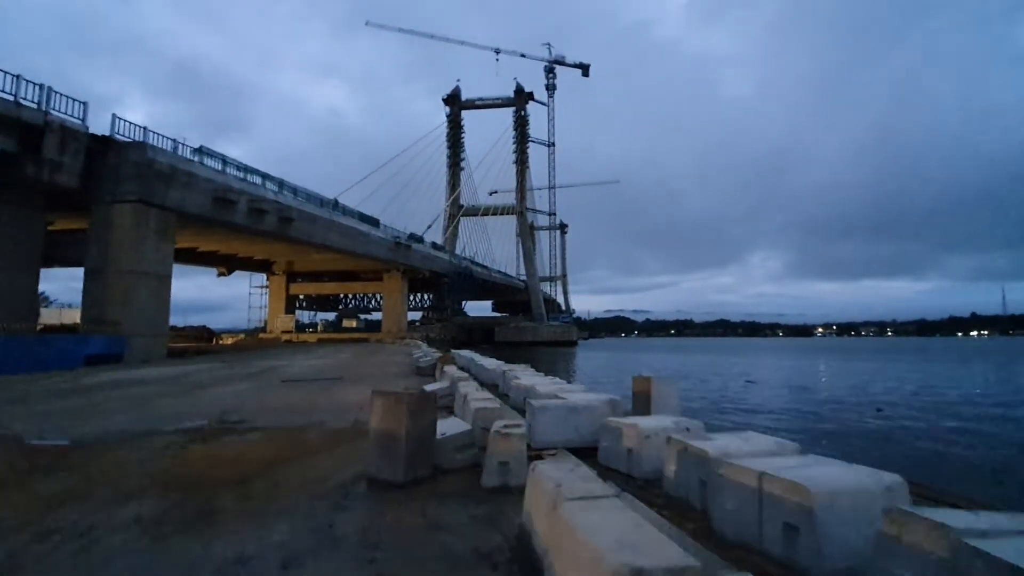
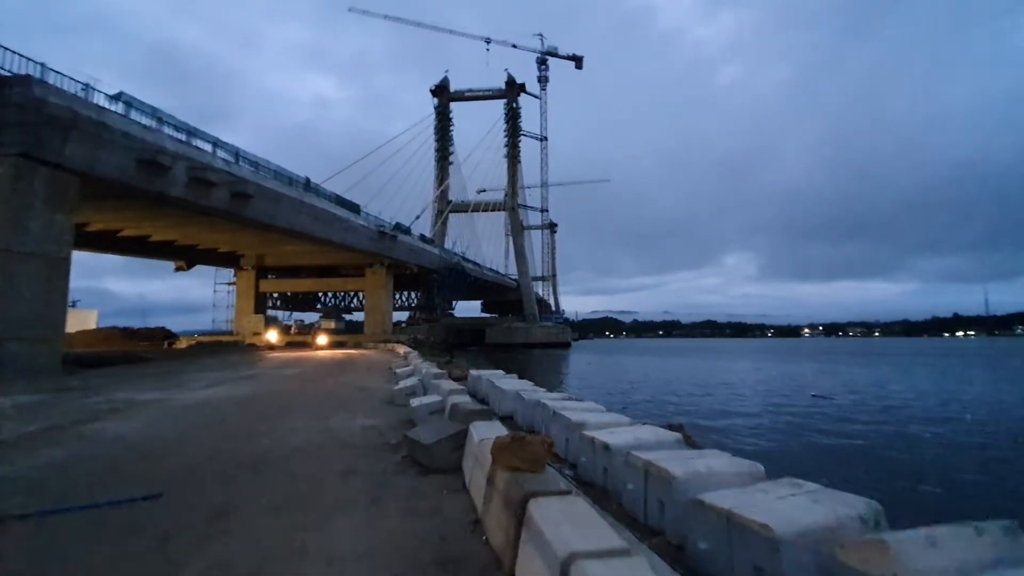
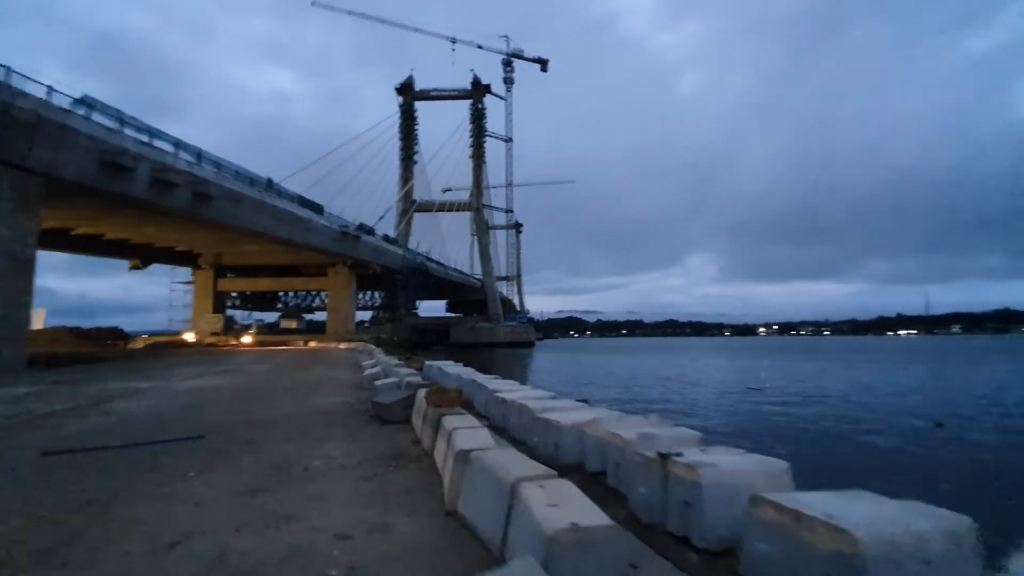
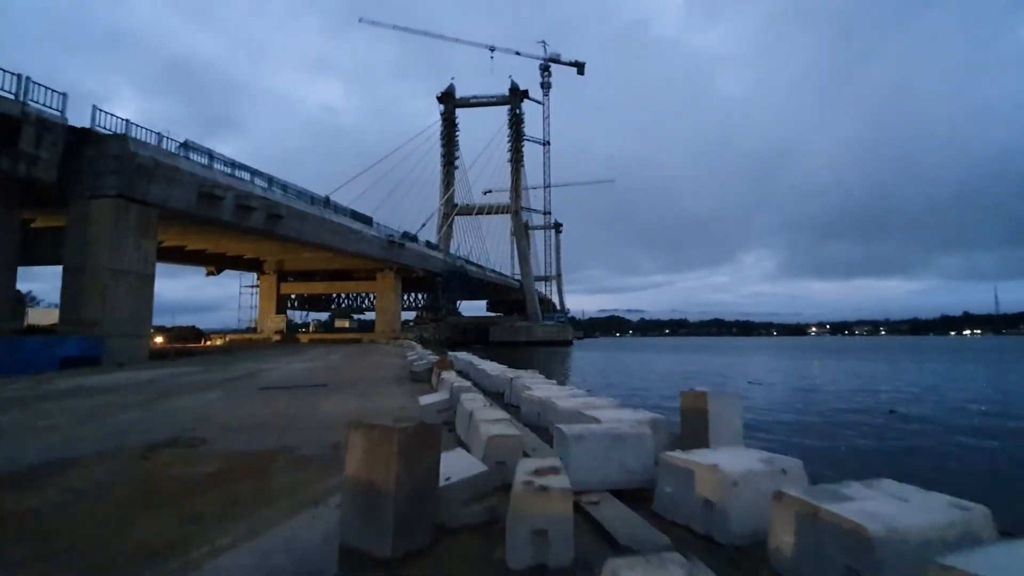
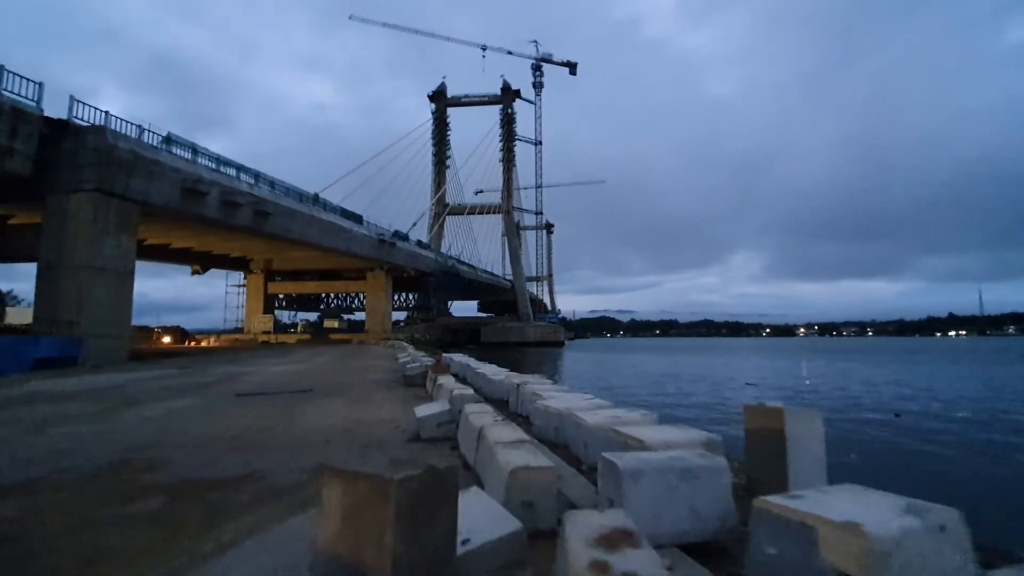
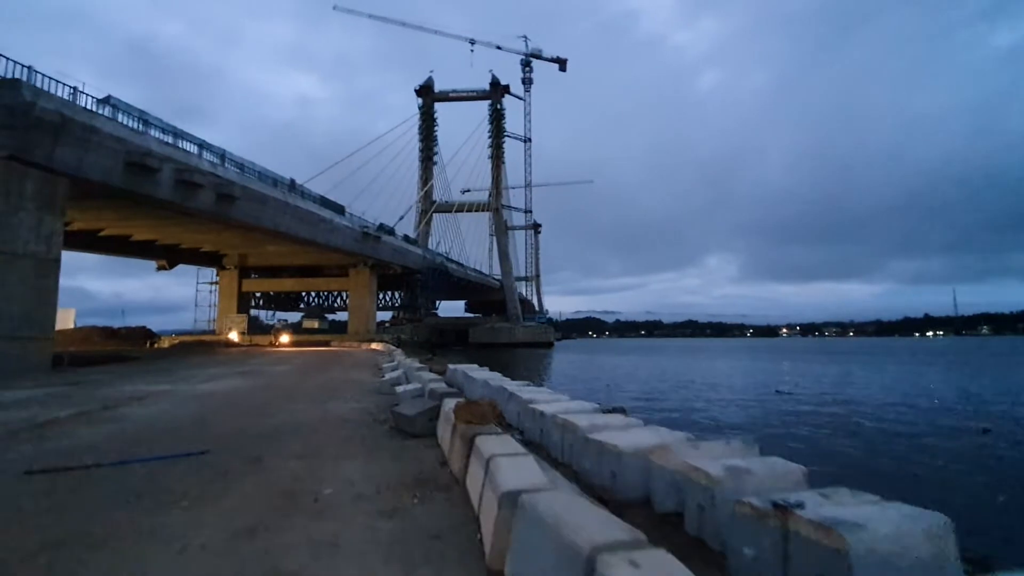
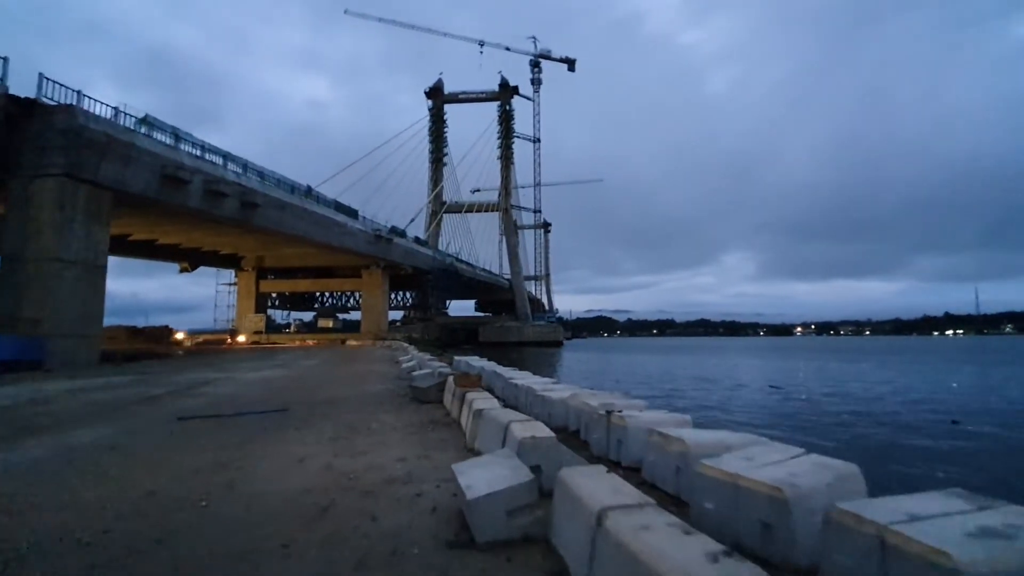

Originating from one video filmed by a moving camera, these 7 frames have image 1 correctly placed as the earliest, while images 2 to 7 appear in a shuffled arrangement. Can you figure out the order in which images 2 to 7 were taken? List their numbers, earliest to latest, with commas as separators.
4, 5, 7, 3, 6, 2
